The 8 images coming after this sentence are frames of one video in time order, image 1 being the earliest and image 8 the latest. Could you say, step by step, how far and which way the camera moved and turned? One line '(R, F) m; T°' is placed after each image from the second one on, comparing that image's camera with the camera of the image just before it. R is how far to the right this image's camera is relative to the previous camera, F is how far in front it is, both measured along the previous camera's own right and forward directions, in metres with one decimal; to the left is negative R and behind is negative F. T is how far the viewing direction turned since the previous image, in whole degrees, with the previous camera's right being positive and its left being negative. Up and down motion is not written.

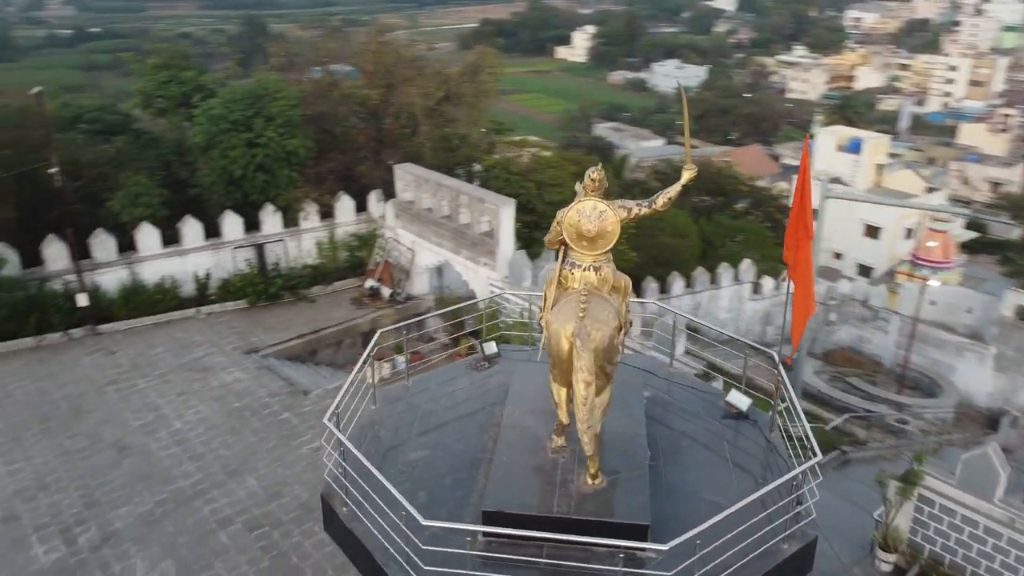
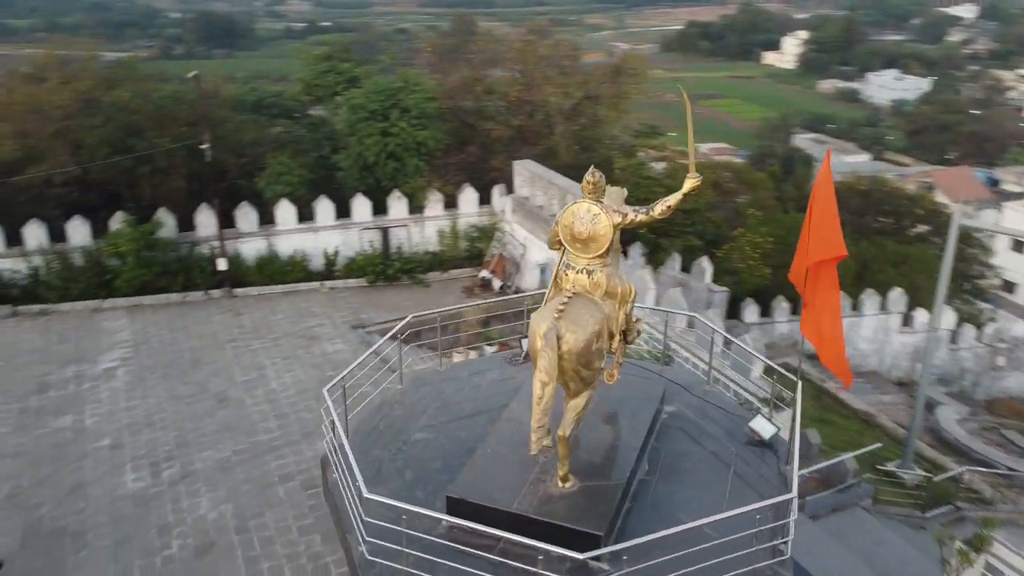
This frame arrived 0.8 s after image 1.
(+1.2, +0.1) m; -13°
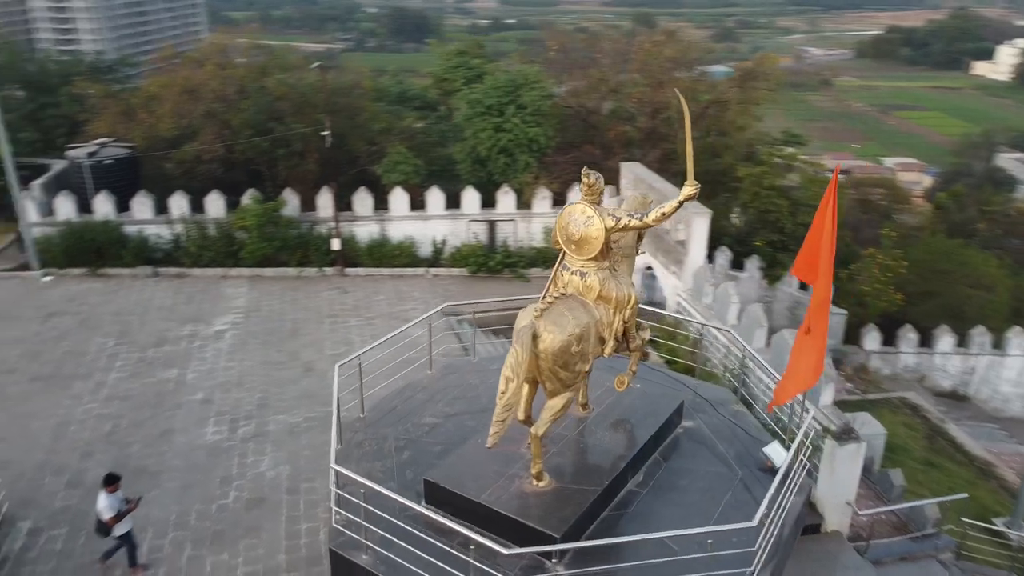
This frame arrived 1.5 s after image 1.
(+1.1, +0.1) m; -11°
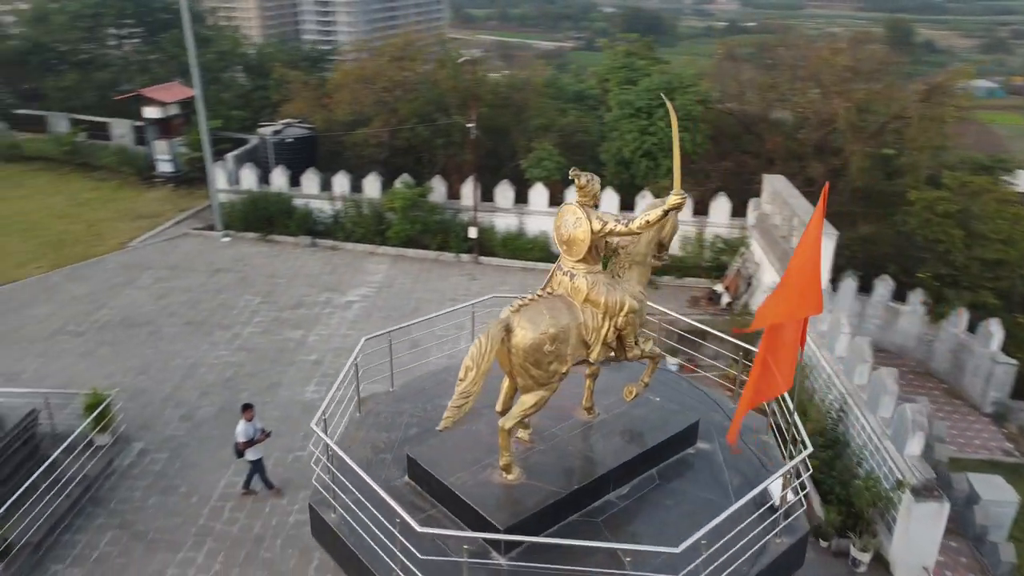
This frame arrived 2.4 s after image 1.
(+1.4, +0.1) m; -15°
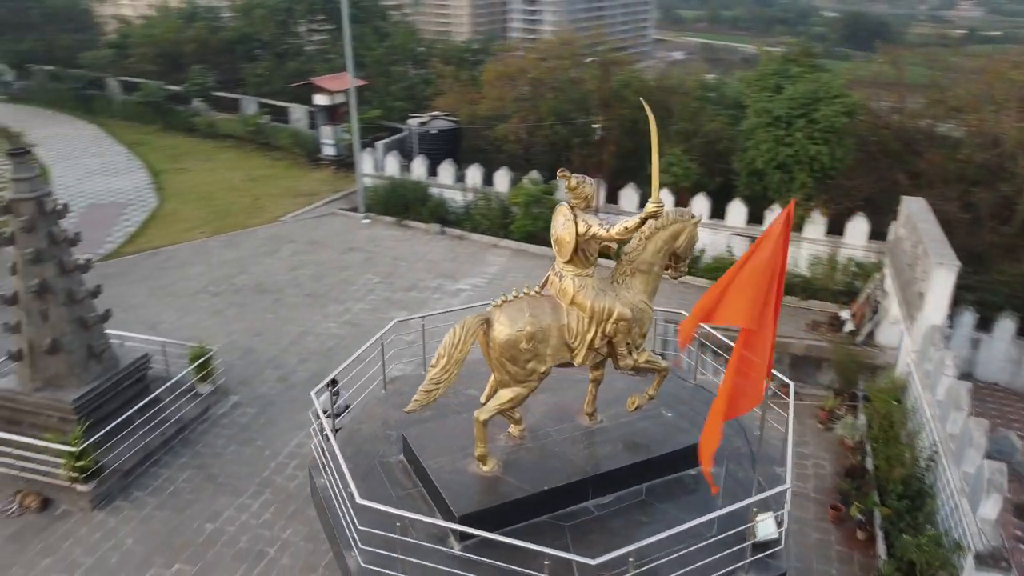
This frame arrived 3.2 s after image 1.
(+1.2, +0.1) m; -13°
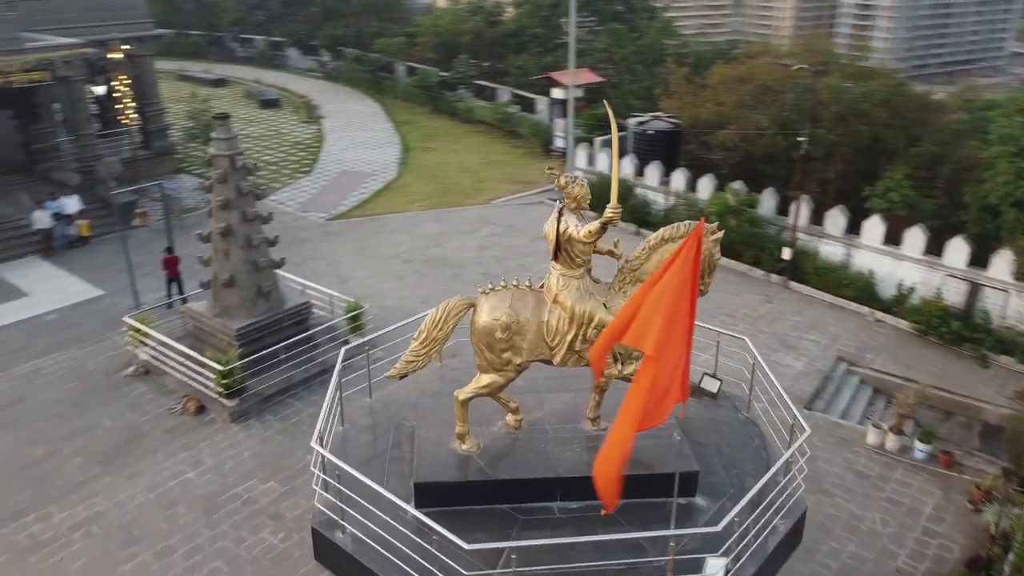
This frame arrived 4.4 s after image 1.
(+1.9, +0.2) m; -20°
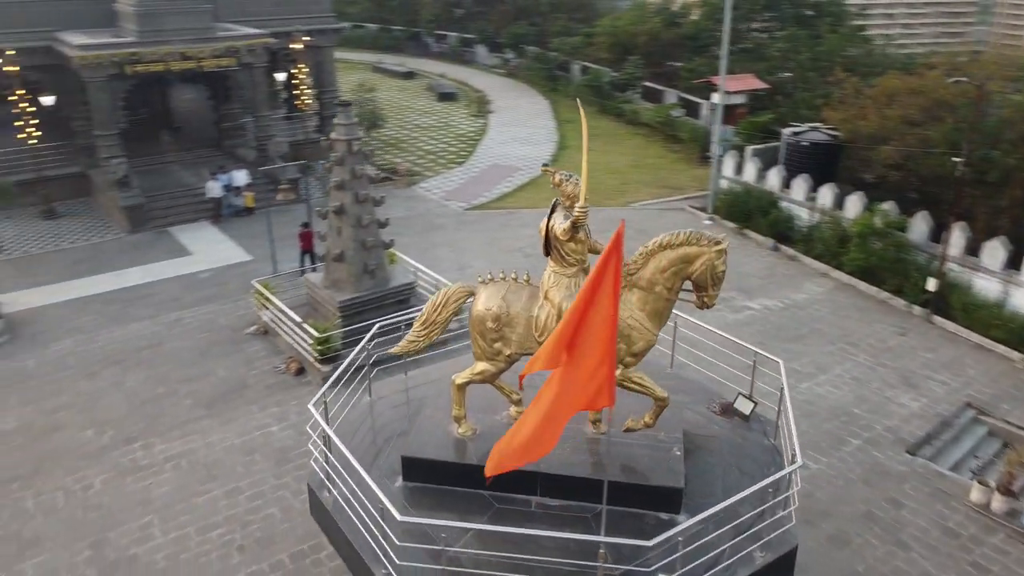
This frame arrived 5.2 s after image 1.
(+1.2, +0.1) m; -13°
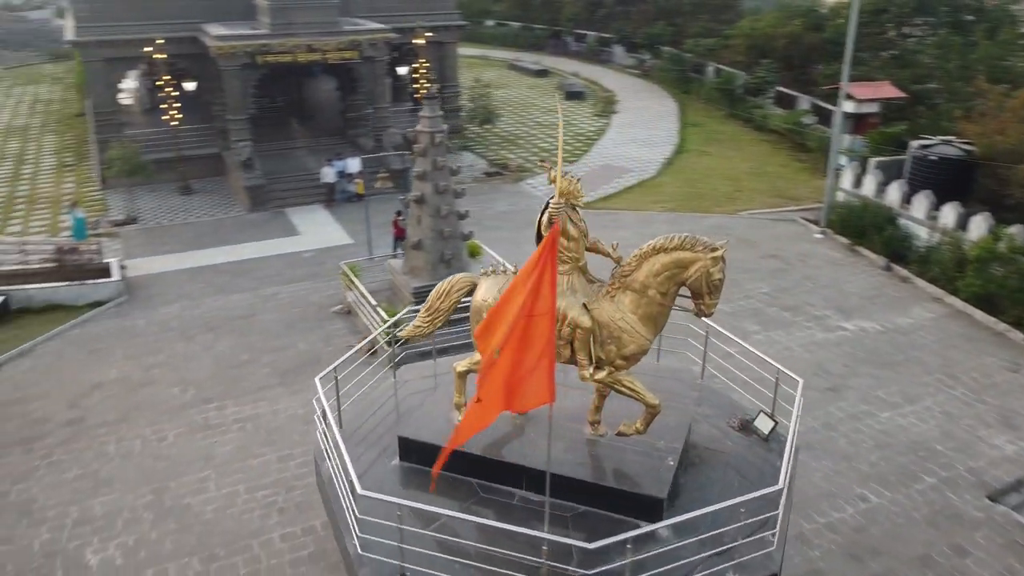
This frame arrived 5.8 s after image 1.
(+0.9, 0.0) m; -10°
